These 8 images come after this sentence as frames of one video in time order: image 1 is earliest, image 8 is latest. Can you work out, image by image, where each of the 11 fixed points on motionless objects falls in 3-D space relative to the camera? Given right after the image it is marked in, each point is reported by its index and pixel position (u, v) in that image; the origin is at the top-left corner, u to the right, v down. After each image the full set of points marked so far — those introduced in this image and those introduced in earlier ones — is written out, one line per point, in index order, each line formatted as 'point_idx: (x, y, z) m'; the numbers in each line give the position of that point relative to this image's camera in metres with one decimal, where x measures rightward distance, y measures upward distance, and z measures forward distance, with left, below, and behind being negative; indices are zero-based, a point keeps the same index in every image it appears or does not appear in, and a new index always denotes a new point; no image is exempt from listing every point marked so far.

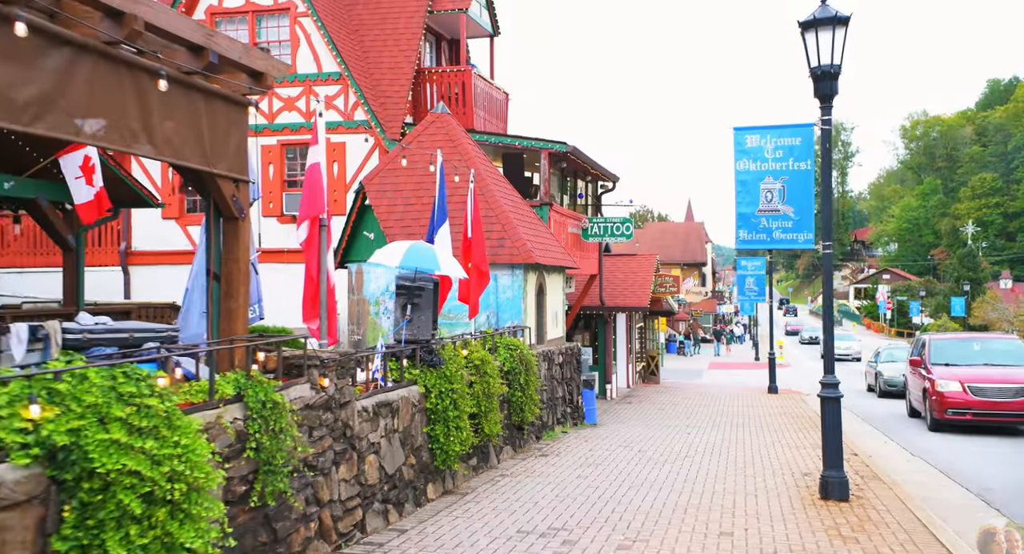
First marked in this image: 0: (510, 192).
0: (0.0, +1.5, +18.1) m
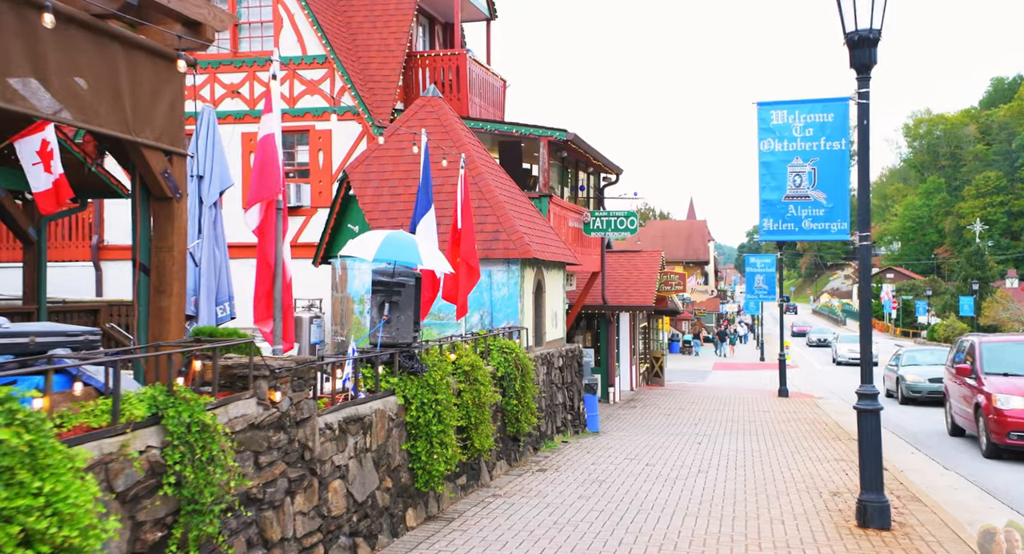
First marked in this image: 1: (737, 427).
0: (-0.1, +1.6, +16.8) m
1: (+4.6, -3.1, +19.9) m
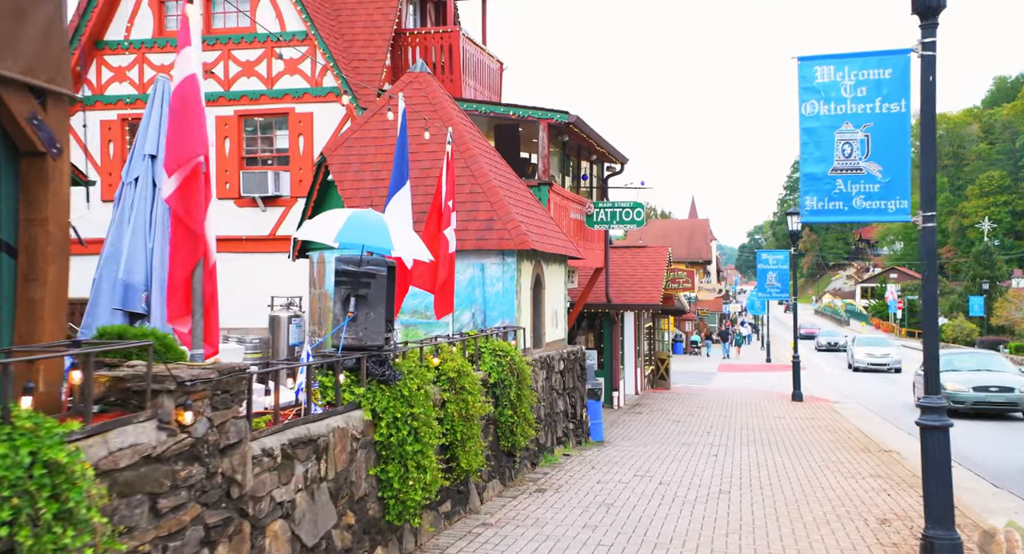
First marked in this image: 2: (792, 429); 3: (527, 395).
0: (-0.1, +1.7, +15.2) m
1: (+4.5, -3.0, +18.3) m
2: (+5.5, -3.0, +19.5) m
3: (+0.2, -1.4, +11.6) m
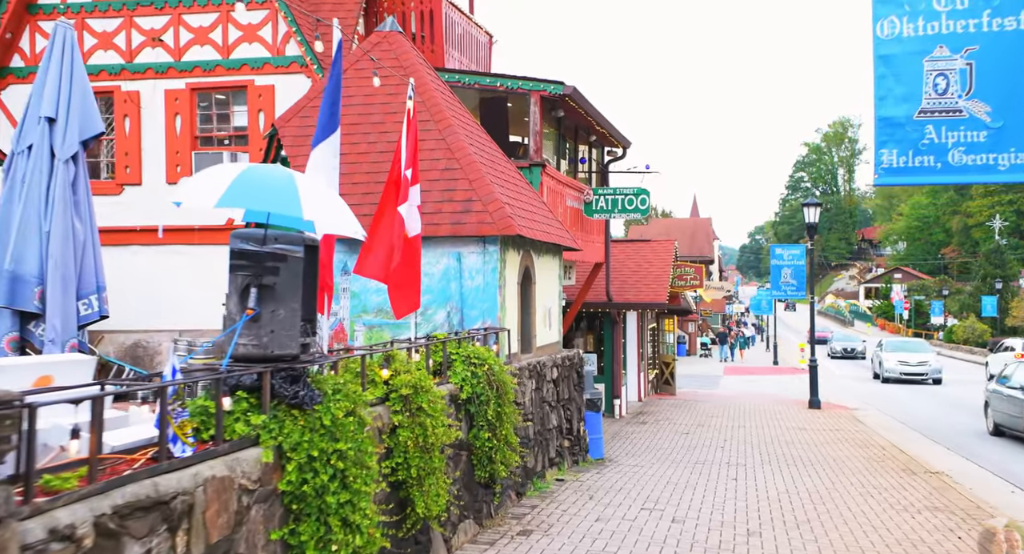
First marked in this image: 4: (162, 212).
0: (-0.3, +1.8, +13.0) m
1: (+4.3, -2.9, +16.1) m
2: (+5.3, -2.9, +17.3) m
3: (0.0, -1.3, +9.4) m
4: (-5.6, +1.1, +16.0) m
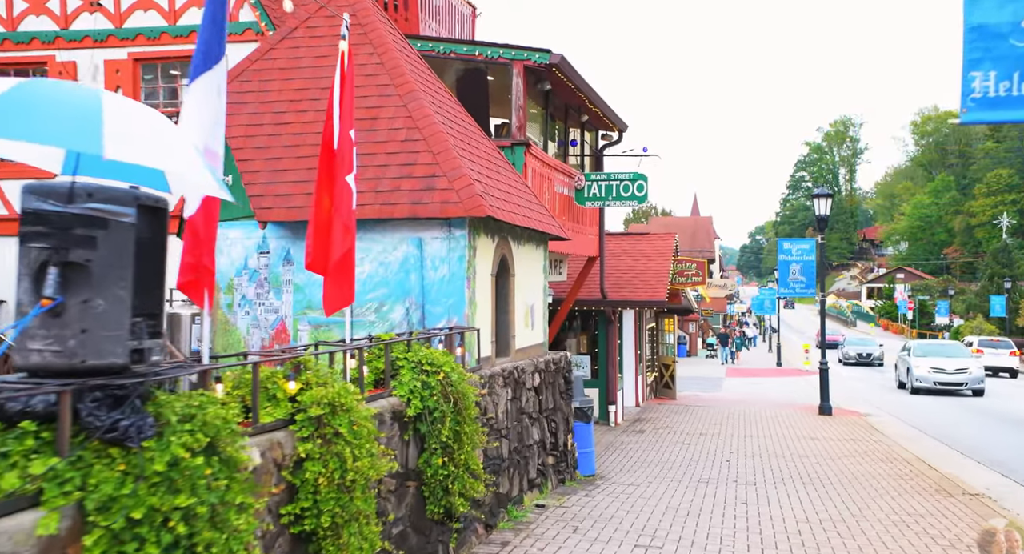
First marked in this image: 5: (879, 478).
0: (-0.6, +1.9, +11.3) m
1: (+4.1, -2.8, +14.3) m
2: (+5.0, -2.8, +15.6) m
3: (-0.3, -1.2, +7.6) m
4: (-5.9, +1.2, +14.3) m
5: (+5.0, -2.8, +13.7) m
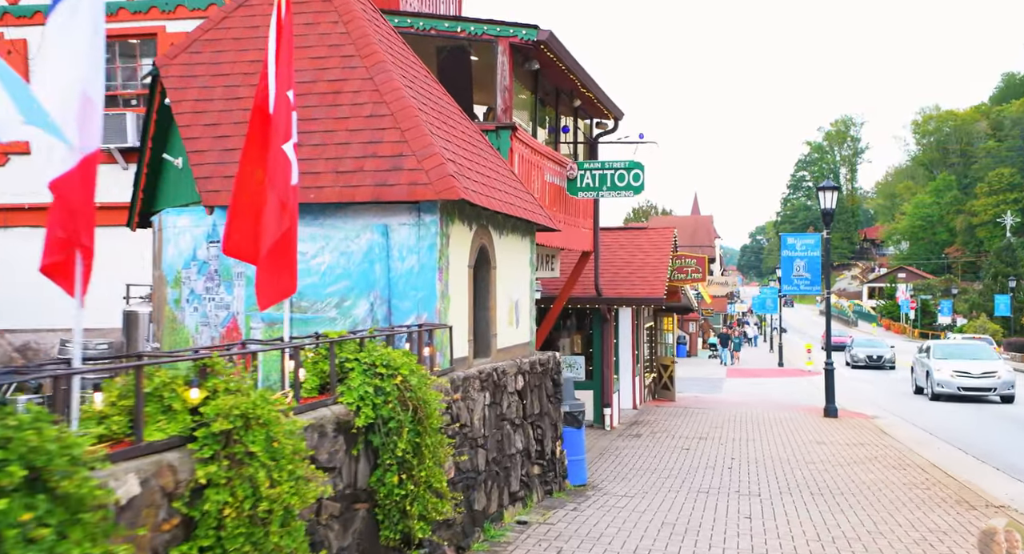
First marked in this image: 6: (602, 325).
0: (-0.8, +1.9, +10.2) m
1: (+3.9, -2.7, +13.3) m
2: (+4.8, -2.8, +14.5) m
3: (-0.5, -1.1, +6.6) m
4: (-6.1, +1.2, +13.2) m
5: (+4.8, -2.7, +12.7) m
6: (+1.8, -1.0, +20.0) m
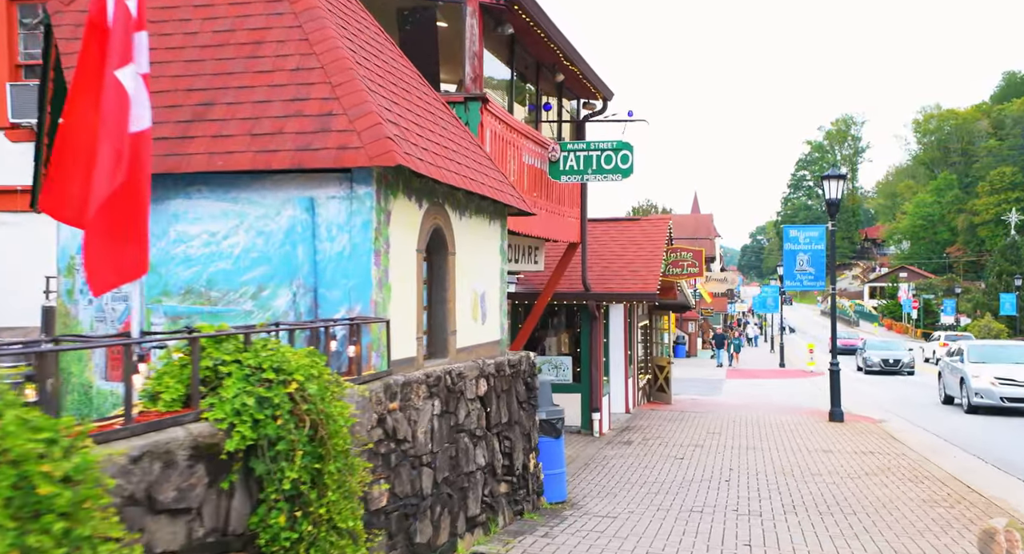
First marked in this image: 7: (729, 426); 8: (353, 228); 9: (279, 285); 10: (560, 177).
0: (-1.1, +2.0, +8.8) m
1: (+3.5, -2.6, +11.8) m
2: (+4.5, -2.7, +13.1) m
3: (-0.8, -1.0, +5.1) m
4: (-6.4, +1.4, +11.8) m
5: (+4.5, -2.6, +11.2) m
6: (+1.5, -0.9, +18.6) m
7: (+4.2, -2.9, +19.4) m
8: (-1.1, +0.3, +7.0) m
9: (-1.7, -0.1, +7.2) m
10: (+0.7, +1.5, +14.5) m
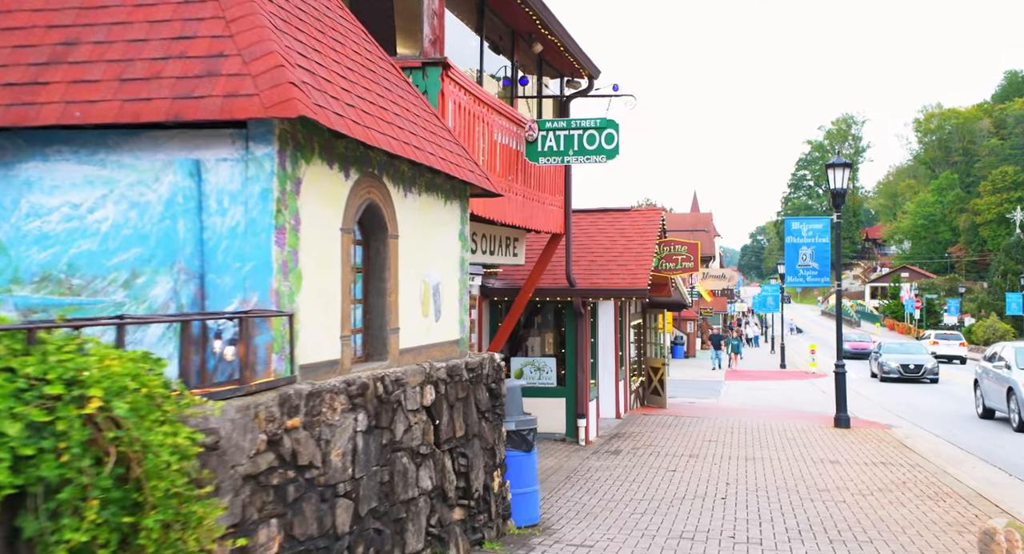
0: (-1.5, +2.1, +7.3) m
1: (+3.2, -2.5, +10.4) m
2: (+4.1, -2.6, +11.6) m
3: (-1.2, -0.9, +3.7) m
4: (-6.8, +1.5, +10.3) m
5: (+4.1, -2.5, +9.7) m
6: (+1.1, -0.8, +17.1) m
7: (+3.9, -2.8, +17.9) m
8: (-1.5, +0.4, +5.6) m
9: (-2.0, 0.0, +5.7) m
10: (+0.4, +1.5, +13.1) m
